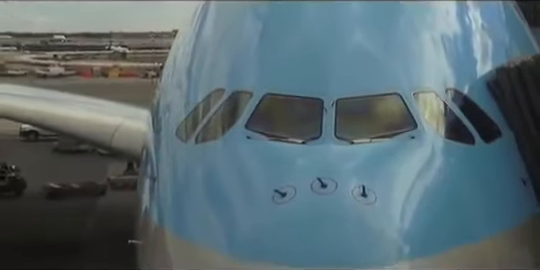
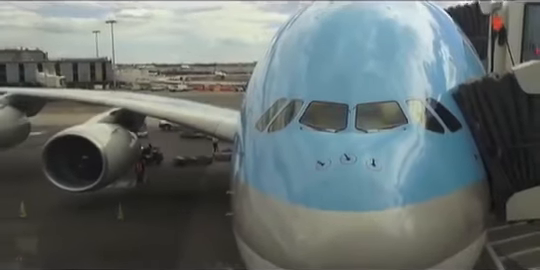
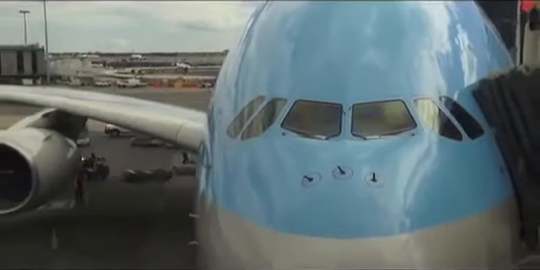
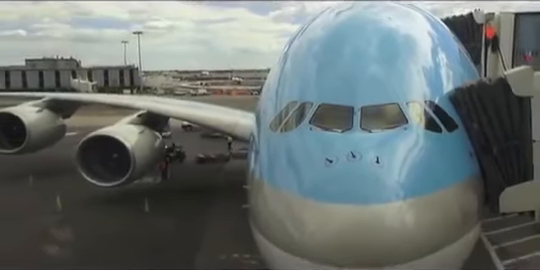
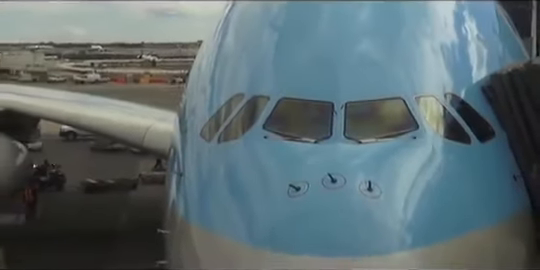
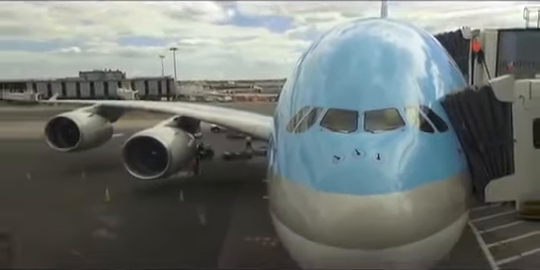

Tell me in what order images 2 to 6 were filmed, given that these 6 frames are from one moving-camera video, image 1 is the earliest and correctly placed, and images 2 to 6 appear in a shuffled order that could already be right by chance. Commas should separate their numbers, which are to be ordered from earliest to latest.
5, 3, 2, 4, 6
